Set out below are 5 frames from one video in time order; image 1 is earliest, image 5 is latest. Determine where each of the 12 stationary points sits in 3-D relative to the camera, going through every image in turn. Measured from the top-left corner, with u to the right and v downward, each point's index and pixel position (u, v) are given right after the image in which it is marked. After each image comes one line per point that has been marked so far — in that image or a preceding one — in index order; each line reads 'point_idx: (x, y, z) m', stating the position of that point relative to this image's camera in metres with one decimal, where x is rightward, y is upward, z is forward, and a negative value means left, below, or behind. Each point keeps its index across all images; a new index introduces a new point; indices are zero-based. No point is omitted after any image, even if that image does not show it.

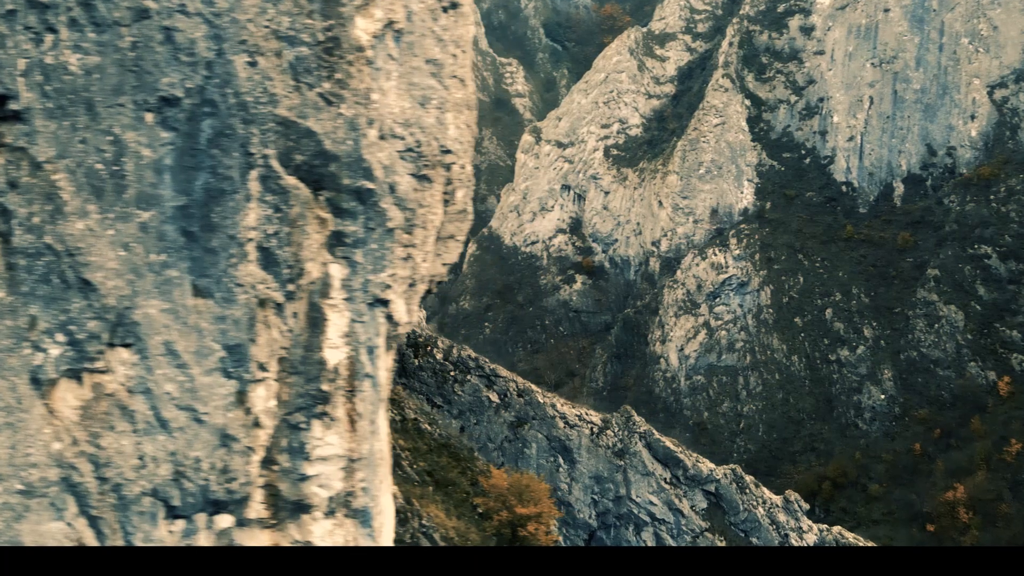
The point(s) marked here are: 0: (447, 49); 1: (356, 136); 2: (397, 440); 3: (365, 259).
0: (-0.8, +3.0, +11.9) m
1: (-1.8, +1.7, +10.8) m
2: (-2.0, -2.7, +17.1) m
3: (-1.7, +0.3, +11.0) m
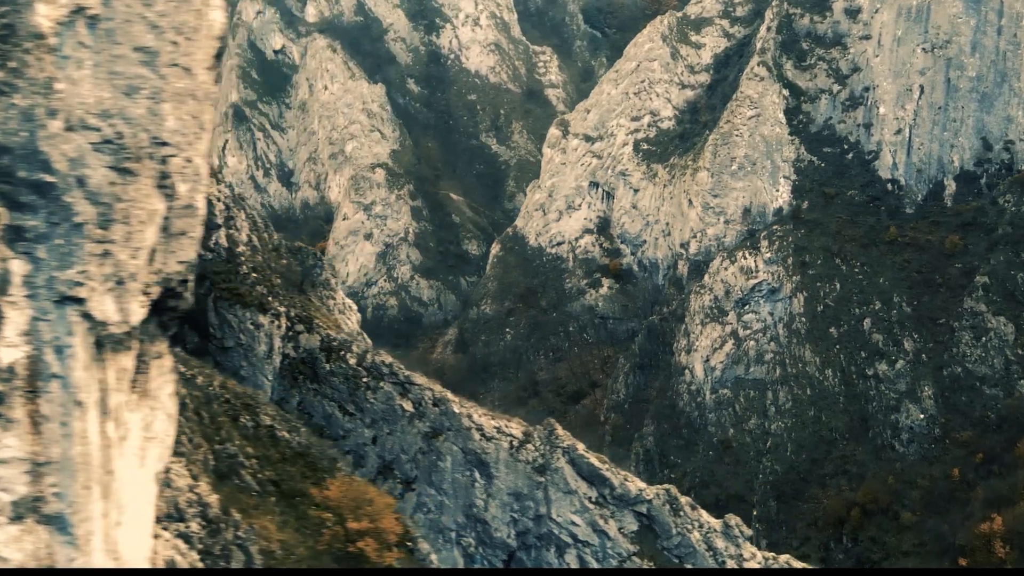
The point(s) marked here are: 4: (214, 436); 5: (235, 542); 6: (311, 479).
0: (-4.1, +3.0, +11.3) m
1: (-5.2, +1.7, +10.4) m
2: (-4.7, -2.7, +16.6) m
3: (-5.1, +0.4, +10.5) m
4: (-5.0, -2.5, +16.2) m
5: (-4.3, -3.9, +14.7) m
6: (-3.6, -3.4, +17.0) m
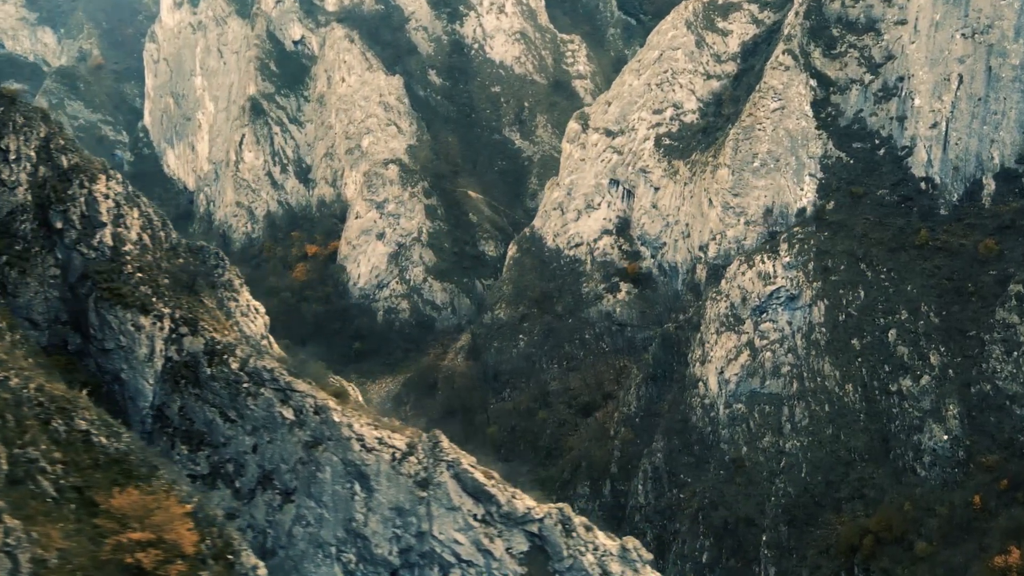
0: (-7.8, +3.0, +10.7) m
1: (-9.0, +1.8, +9.9) m
2: (-7.7, -2.7, +16.0) m
3: (-8.9, +0.4, +10.1) m
4: (-8.2, -2.5, +15.7) m
5: (-7.6, -3.9, +14.1) m
6: (-6.6, -3.4, +16.3) m
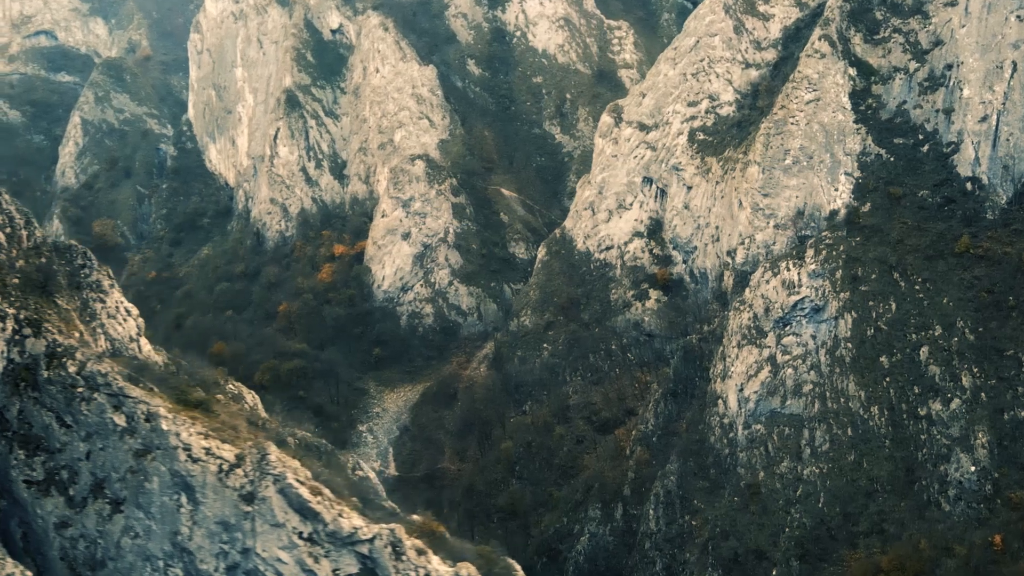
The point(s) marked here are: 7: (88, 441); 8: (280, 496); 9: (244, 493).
0: (-12.6, +3.0, +10.6) m
1: (-14.0, +1.8, +10.0) m
2: (-11.8, -2.7, +15.8) m
3: (-13.9, +0.4, +10.1) m
4: (-12.3, -2.5, +15.6) m
5: (-12.0, -3.9, +13.9) m
6: (-10.6, -3.4, +15.9) m
7: (-8.9, -3.2, +19.9) m
8: (-4.6, -4.3, +19.3) m
9: (-5.3, -4.3, +19.6) m
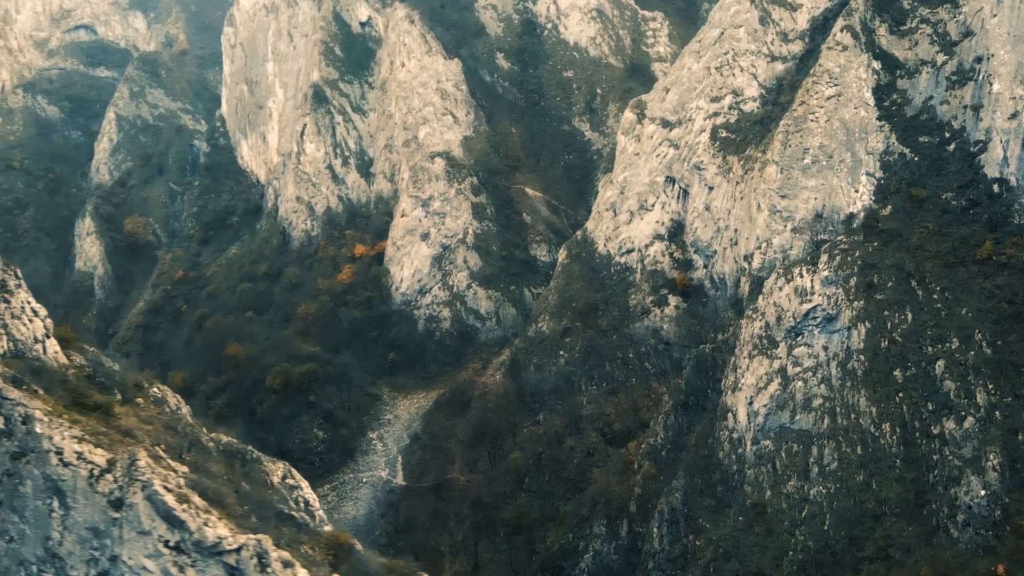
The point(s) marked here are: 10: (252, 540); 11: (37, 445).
0: (-16.1, +3.1, +11.0) m
1: (-17.6, +1.9, +10.6) m
2: (-14.7, -2.7, +16.1) m
3: (-17.5, +0.5, +10.8) m
4: (-15.2, -2.4, +15.9) m
5: (-15.2, -3.9, +14.3) m
6: (-13.6, -3.4, +16.0) m
7: (-11.3, -3.2, +19.8) m
8: (-7.2, -4.4, +18.6) m
9: (-7.8, -4.3, +19.0) m
10: (-5.1, -5.1, +18.1) m
11: (-9.5, -3.3, +19.4) m
